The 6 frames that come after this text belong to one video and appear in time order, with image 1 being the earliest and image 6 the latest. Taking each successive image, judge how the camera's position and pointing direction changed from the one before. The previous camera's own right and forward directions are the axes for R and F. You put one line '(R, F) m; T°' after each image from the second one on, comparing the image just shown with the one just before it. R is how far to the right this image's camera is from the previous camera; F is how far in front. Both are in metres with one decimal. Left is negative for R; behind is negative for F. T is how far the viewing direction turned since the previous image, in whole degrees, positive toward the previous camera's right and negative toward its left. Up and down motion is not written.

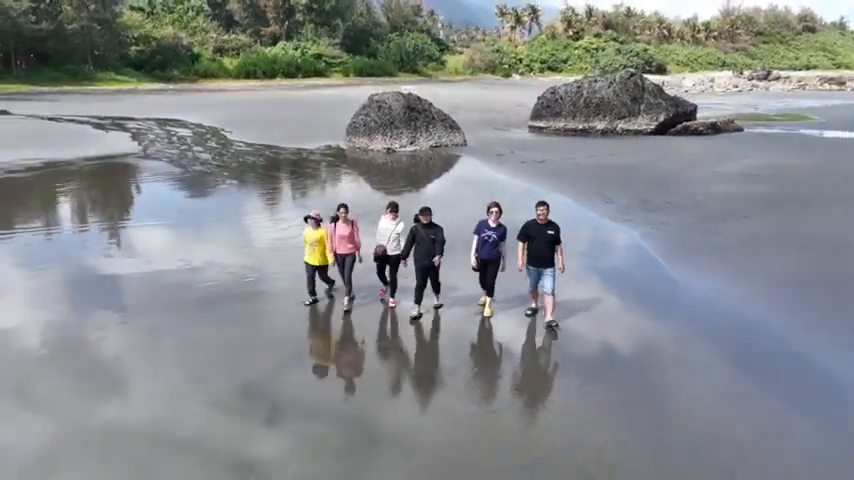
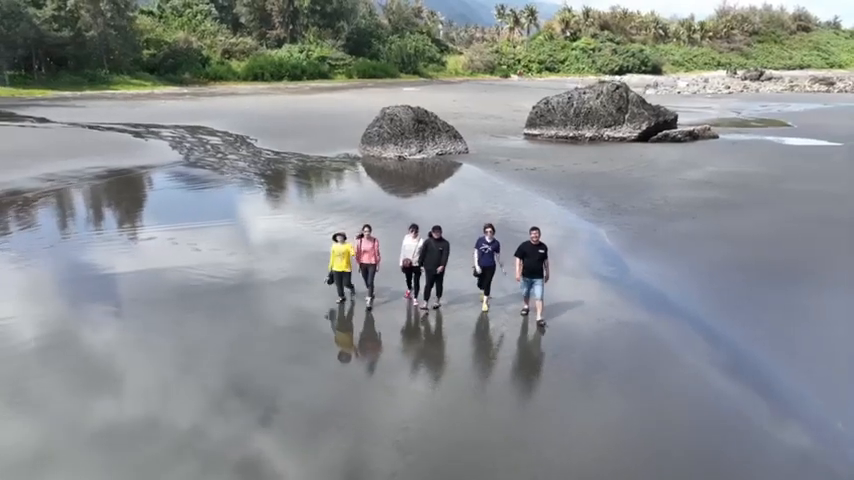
(-0.2, -1.8) m; 0°
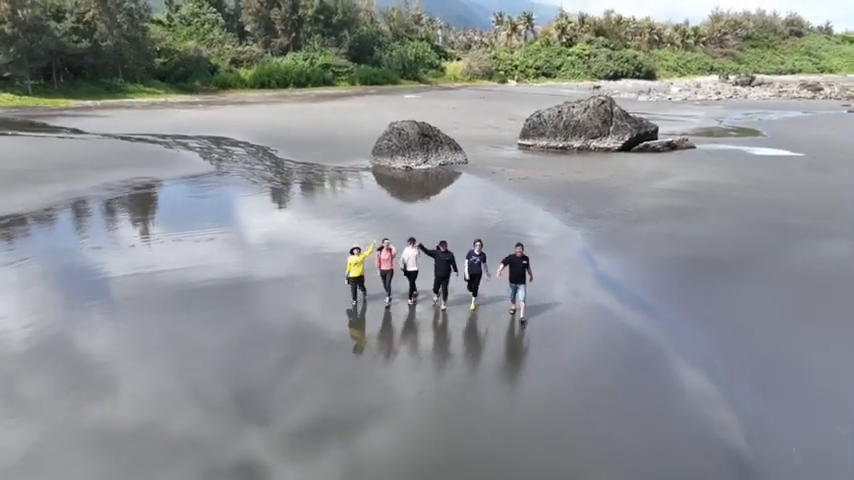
(-0.1, -1.9) m; 0°
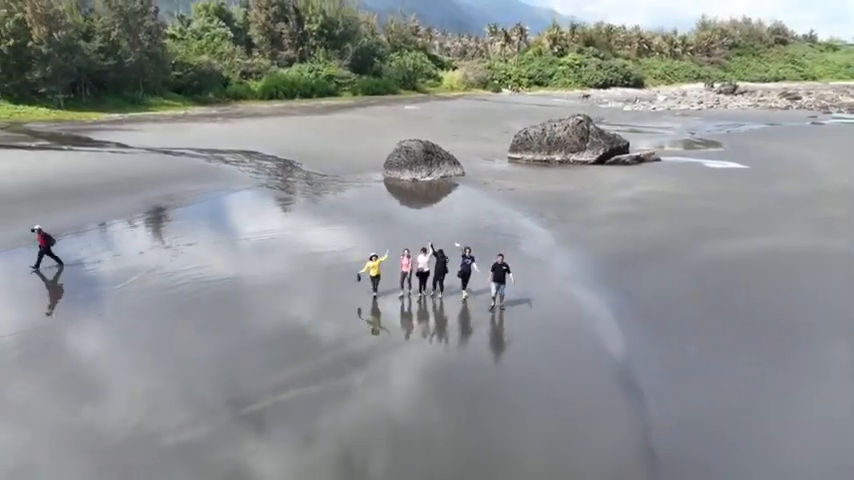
(-0.2, -3.4) m; 0°
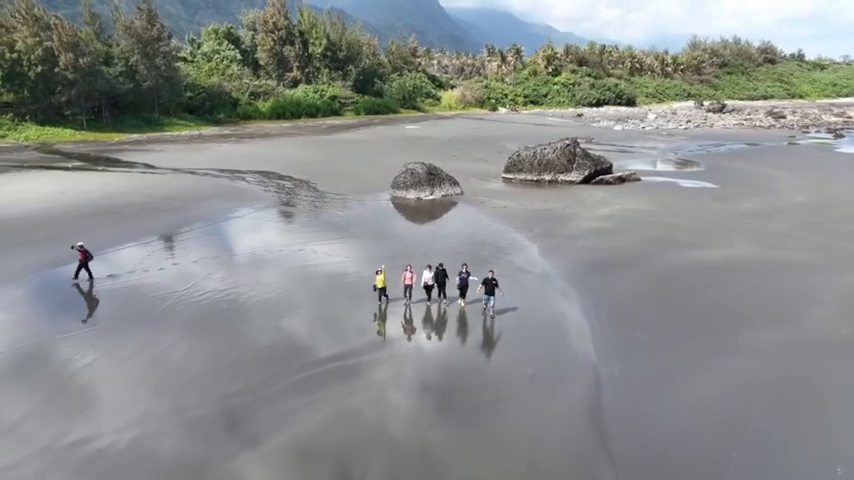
(-0.2, -2.5) m; 0°
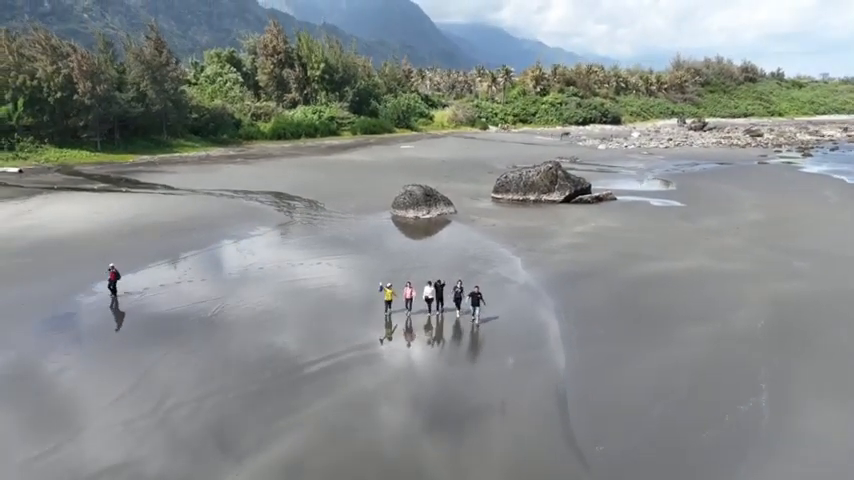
(-0.2, -2.8) m; +1°
